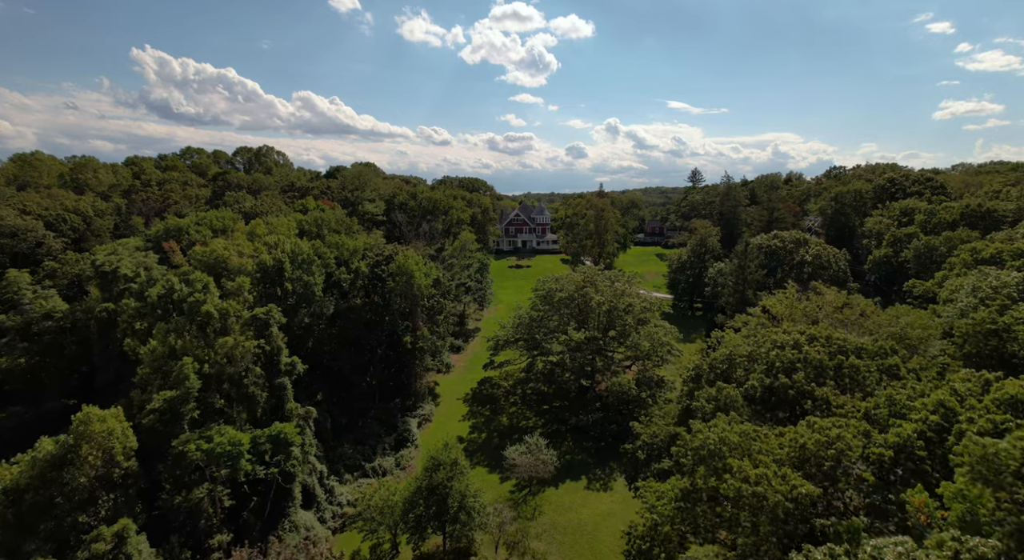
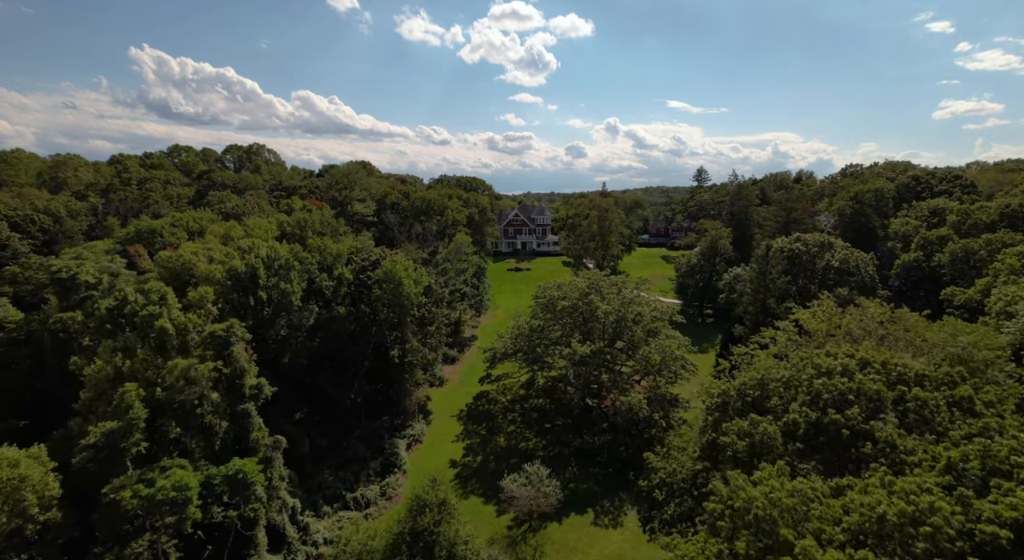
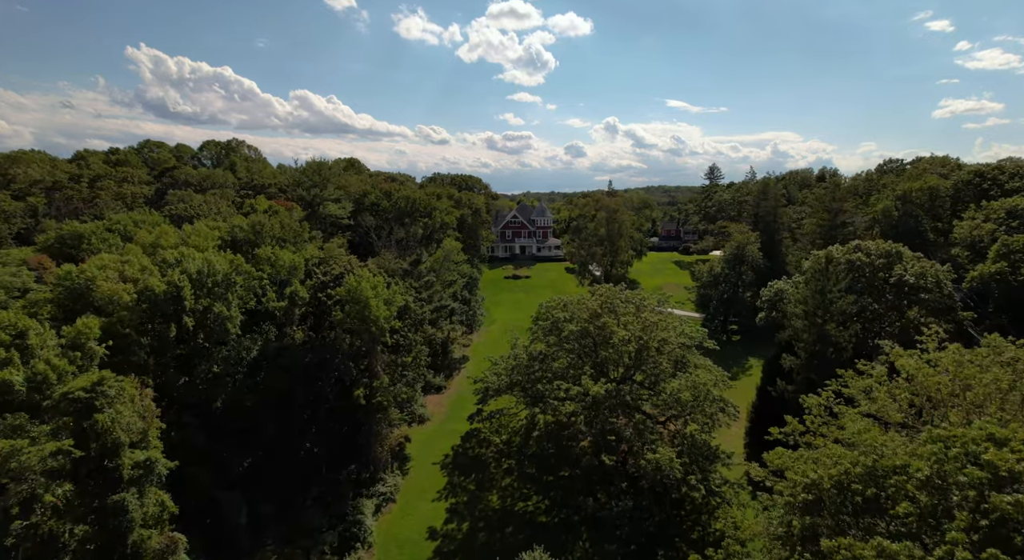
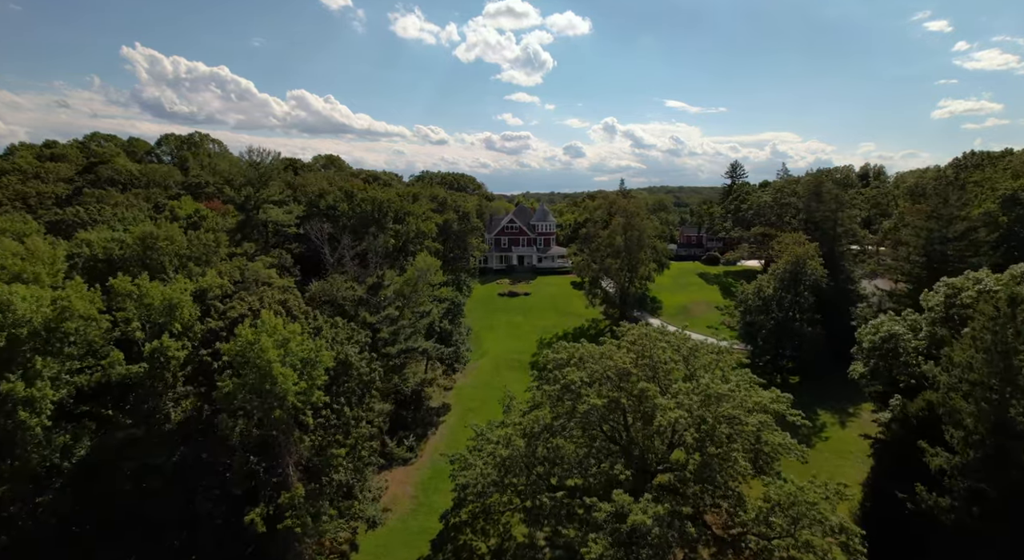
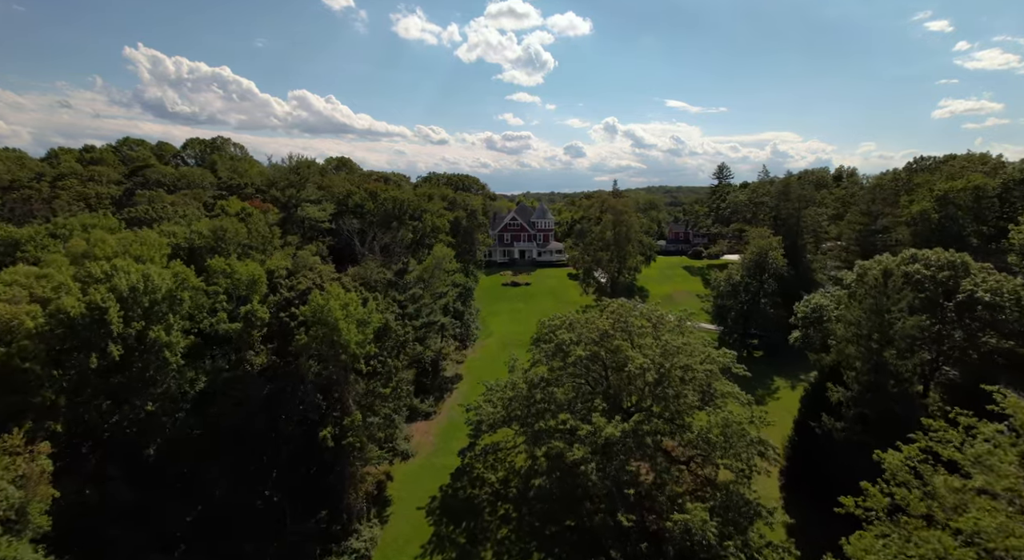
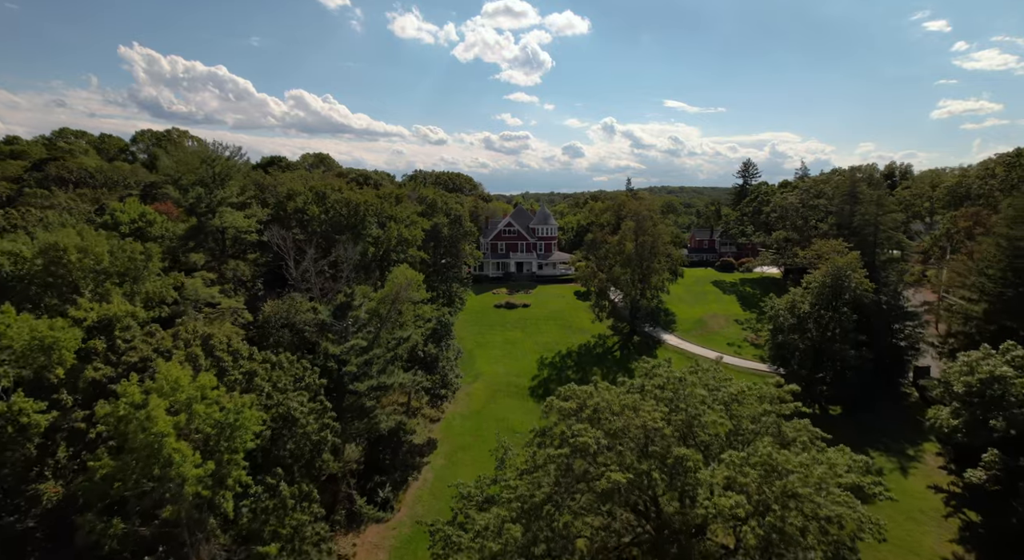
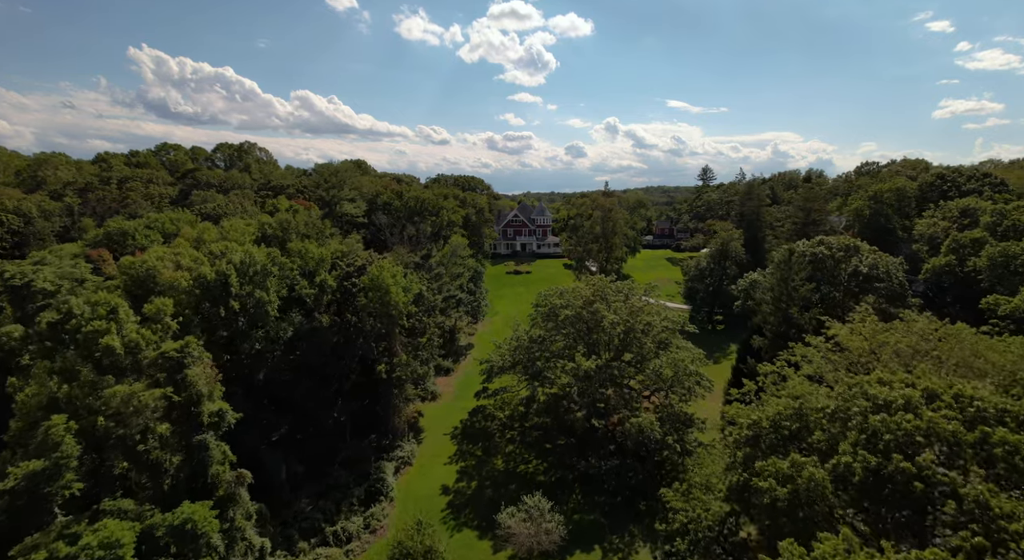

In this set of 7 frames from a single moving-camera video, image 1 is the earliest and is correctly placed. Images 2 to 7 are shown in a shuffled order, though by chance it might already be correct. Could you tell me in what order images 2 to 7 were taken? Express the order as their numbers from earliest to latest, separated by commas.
2, 7, 3, 5, 4, 6
